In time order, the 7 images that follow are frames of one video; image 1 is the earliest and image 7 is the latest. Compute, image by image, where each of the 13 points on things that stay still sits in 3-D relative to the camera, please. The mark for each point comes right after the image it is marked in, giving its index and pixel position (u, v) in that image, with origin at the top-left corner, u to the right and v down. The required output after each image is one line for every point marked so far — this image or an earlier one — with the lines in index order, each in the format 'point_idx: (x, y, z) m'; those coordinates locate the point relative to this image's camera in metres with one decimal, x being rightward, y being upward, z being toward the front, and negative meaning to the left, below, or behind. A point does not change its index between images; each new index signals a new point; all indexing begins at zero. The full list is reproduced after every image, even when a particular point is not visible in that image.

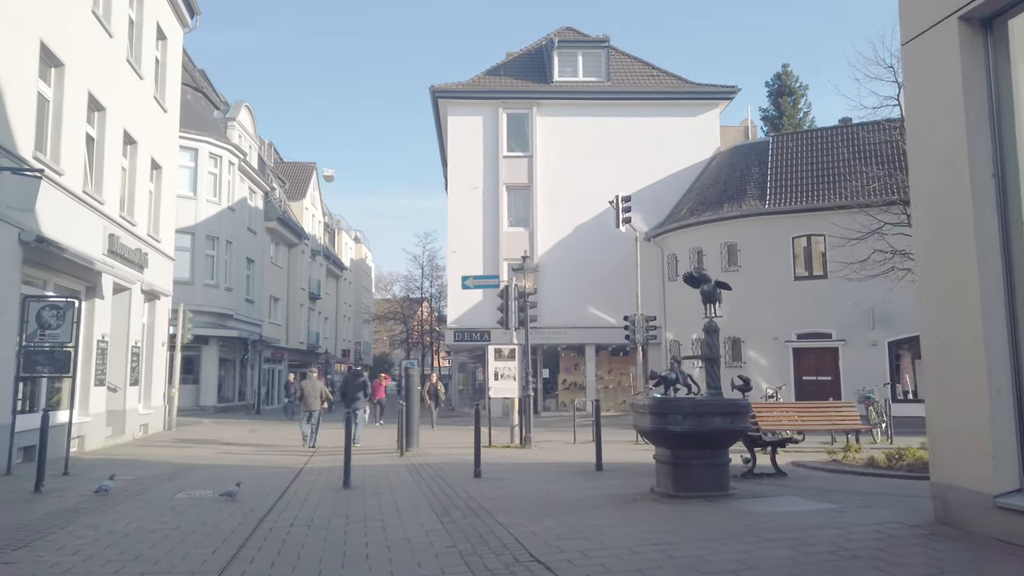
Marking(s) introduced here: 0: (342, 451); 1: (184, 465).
0: (-3.8, -3.8, +17.1) m
1: (-6.6, -3.6, +15.2) m
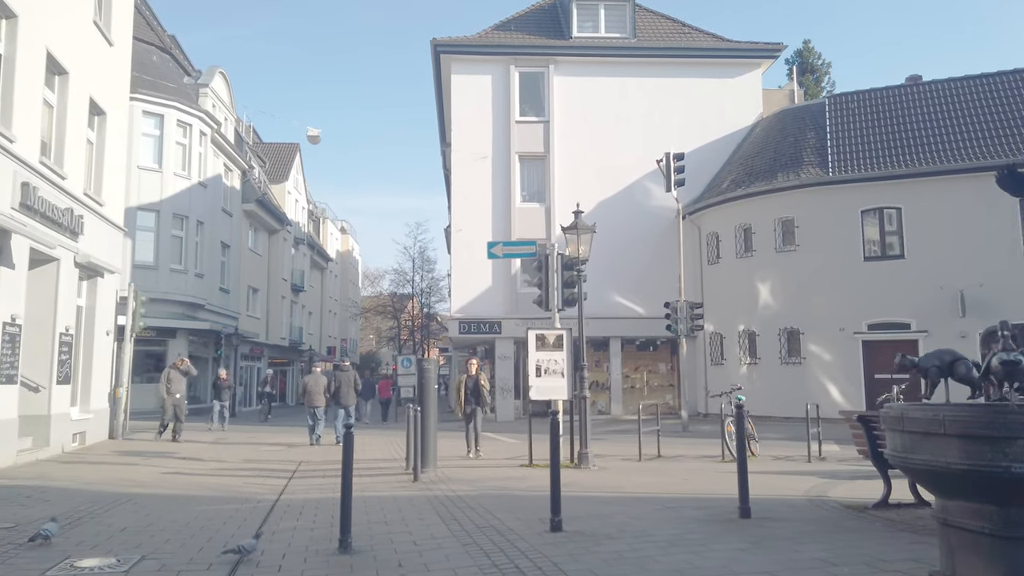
0: (-3.0, -3.2, +12.7) m
1: (-5.8, -3.0, +10.8) m
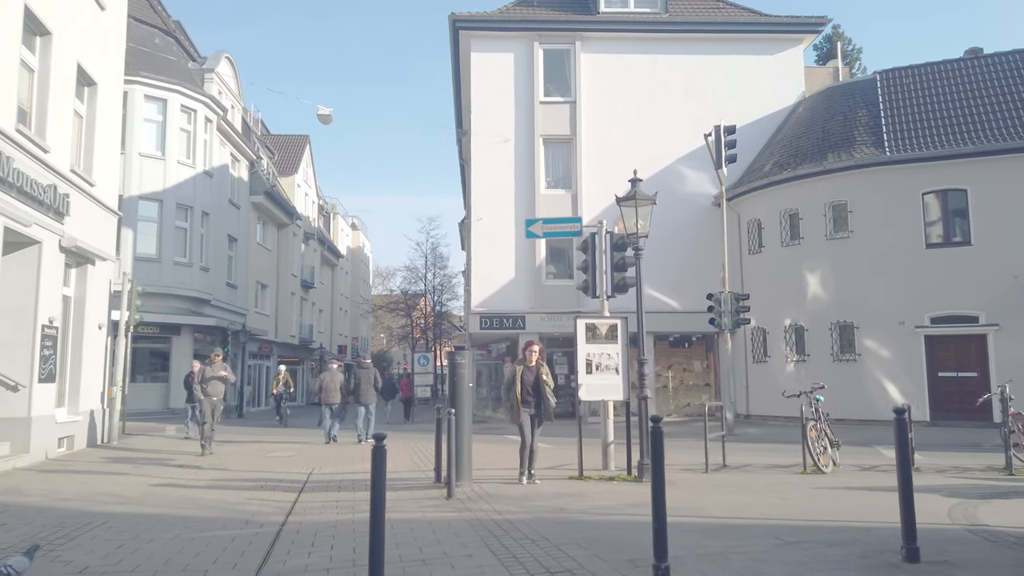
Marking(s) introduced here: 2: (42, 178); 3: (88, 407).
0: (-2.4, -2.9, +10.9) m
1: (-5.1, -2.7, +9.0) m
2: (-8.8, +2.1, +14.1) m
3: (-9.5, -2.7, +16.8) m
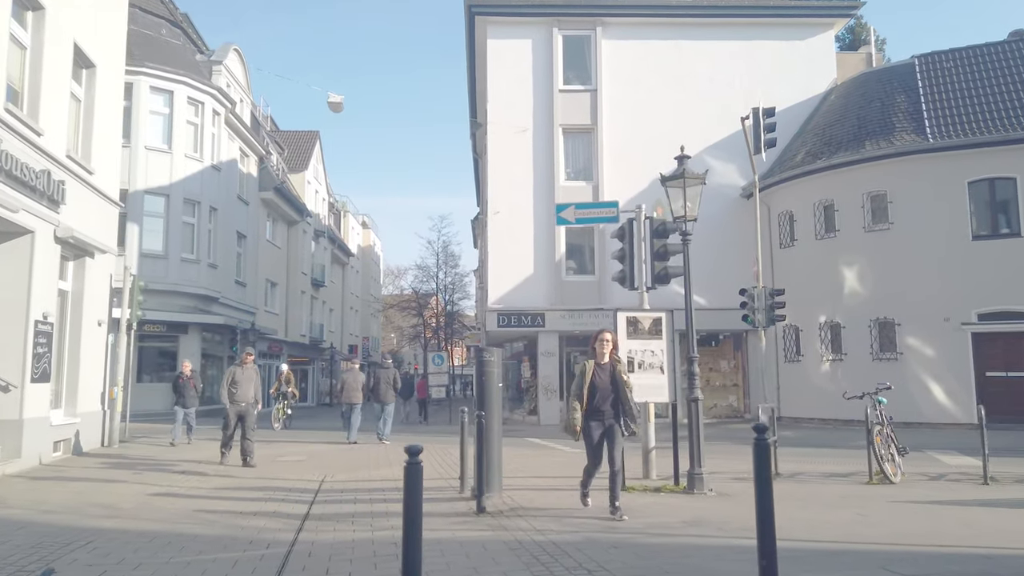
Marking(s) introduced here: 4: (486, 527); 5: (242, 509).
0: (-1.9, -2.8, +9.9) m
1: (-4.7, -2.6, +8.0) m
2: (-8.3, +2.2, +13.2) m
3: (-8.9, -2.6, +15.8) m
4: (-0.3, -2.4, +7.5) m
5: (-3.3, -2.7, +9.3) m
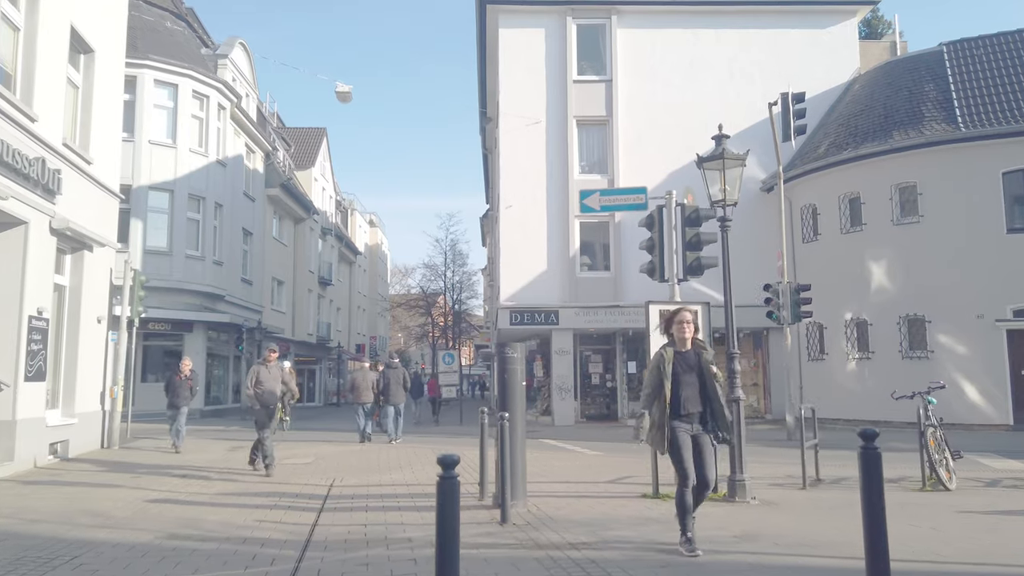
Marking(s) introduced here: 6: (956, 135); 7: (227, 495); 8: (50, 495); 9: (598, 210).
0: (-1.6, -2.7, +9.2) m
1: (-4.4, -2.5, +7.3) m
2: (-8.0, +2.3, +12.5) m
3: (-8.6, -2.4, +15.2) m
4: (0.0, -2.3, +6.8) m
5: (-3.0, -2.6, +8.6) m
6: (+11.5, +4.0, +19.5) m
7: (-3.9, -2.8, +10.4) m
8: (-6.2, -2.8, +10.0) m
9: (+1.2, +1.1, +10.9) m
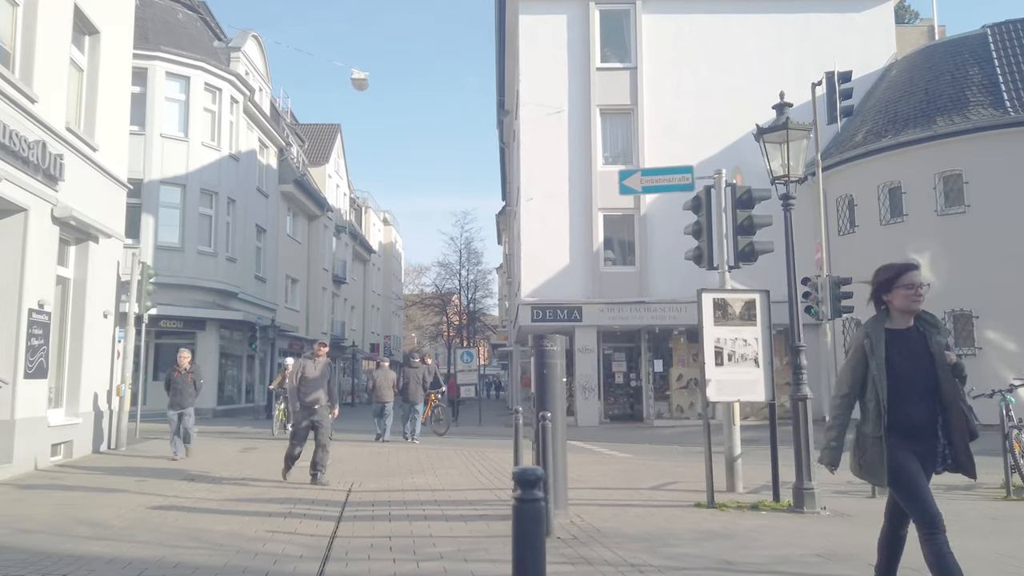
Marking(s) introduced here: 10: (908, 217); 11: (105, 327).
0: (-1.2, -2.5, +8.3) m
1: (-4.0, -2.3, +6.5) m
2: (-7.6, +2.4, +11.8) m
3: (-8.1, -2.3, +14.5) m
4: (+0.4, -2.1, +5.9) m
5: (-2.6, -2.5, +7.8) m
6: (+12.1, +4.1, +18.5) m
7: (-3.5, -2.7, +9.6) m
8: (-5.7, -2.6, +9.3) m
9: (+1.7, +1.3, +10.0) m
10: (+10.4, +1.9, +19.8) m
11: (-8.1, -0.8, +15.0) m
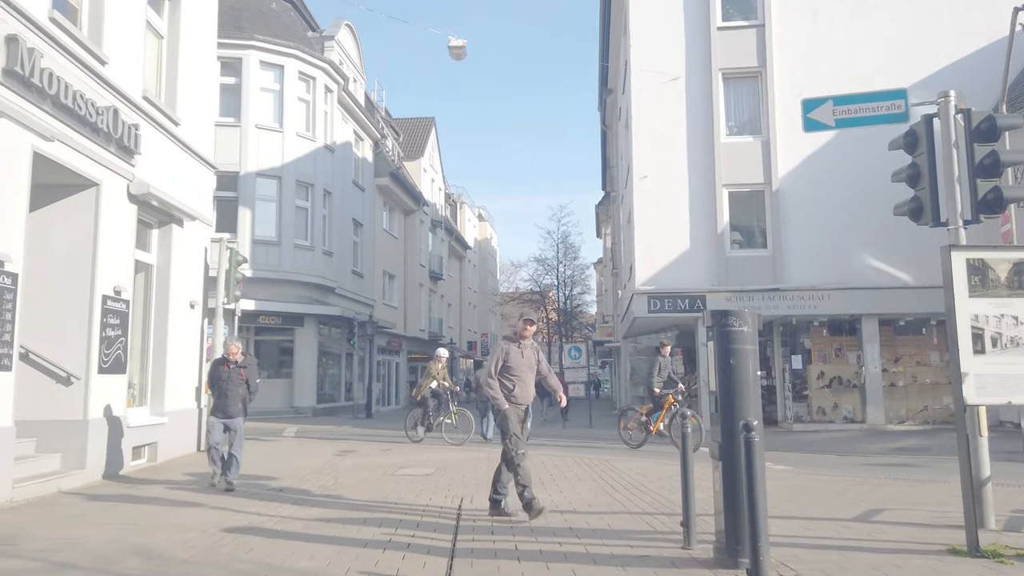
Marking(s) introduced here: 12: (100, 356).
0: (+0.2, -2.2, +6.3) m
1: (-2.8, -2.1, +4.9) m
2: (-5.8, +2.7, +10.5) m
3: (-5.9, -2.1, +13.2) m
4: (+1.5, -1.8, +3.8) m
5: (-1.3, -2.2, +5.9) m
6: (+14.5, +4.6, +14.7) m
7: (-1.9, -2.4, +7.8) m
8: (-4.2, -2.4, +7.8) m
9: (+3.2, +1.6, +7.6) m
10: (+13.1, +2.4, +16.3) m
11: (-5.9, -0.6, +13.8) m
12: (-5.7, -0.9, +10.4) m
